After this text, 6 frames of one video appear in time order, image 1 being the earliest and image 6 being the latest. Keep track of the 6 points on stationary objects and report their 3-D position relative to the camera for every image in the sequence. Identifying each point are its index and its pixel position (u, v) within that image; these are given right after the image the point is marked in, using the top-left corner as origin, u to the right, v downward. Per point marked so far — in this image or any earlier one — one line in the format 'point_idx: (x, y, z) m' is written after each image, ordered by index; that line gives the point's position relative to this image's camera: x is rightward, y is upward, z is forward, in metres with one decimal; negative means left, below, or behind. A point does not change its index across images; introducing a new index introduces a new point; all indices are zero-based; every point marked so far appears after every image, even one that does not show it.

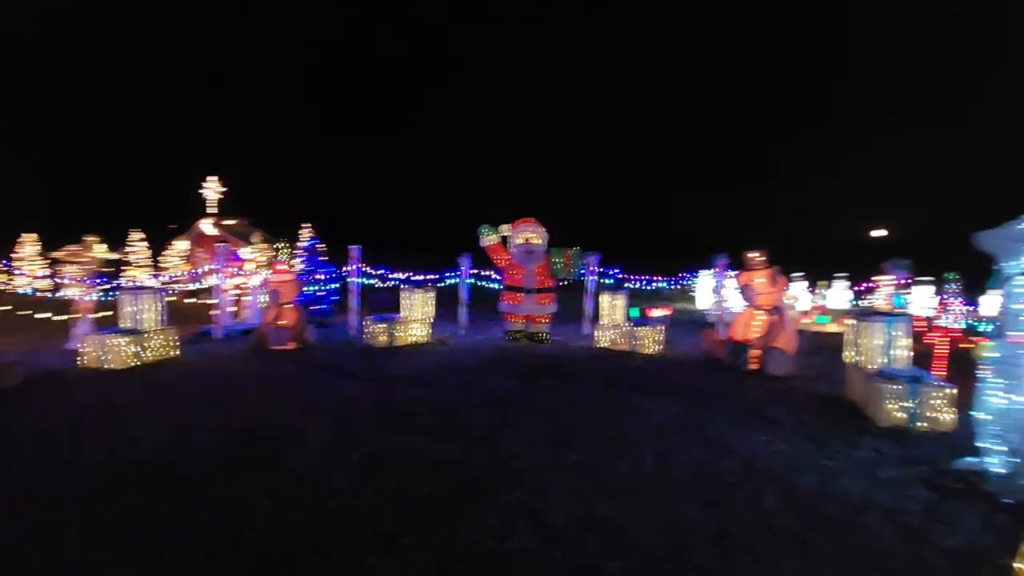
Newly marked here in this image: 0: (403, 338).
0: (-2.7, -1.2, +13.0) m
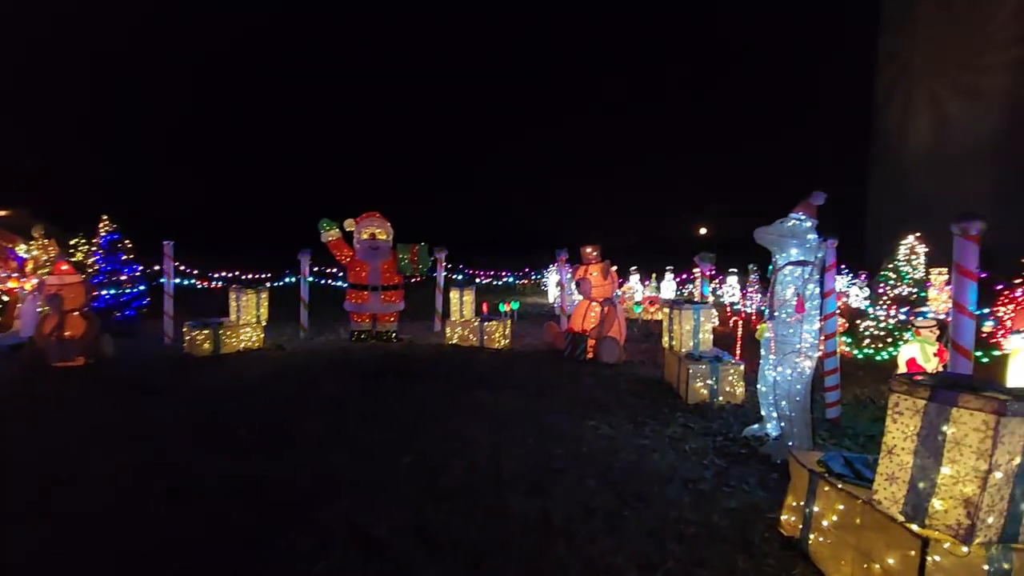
0: (-6.2, -1.3, +11.7) m
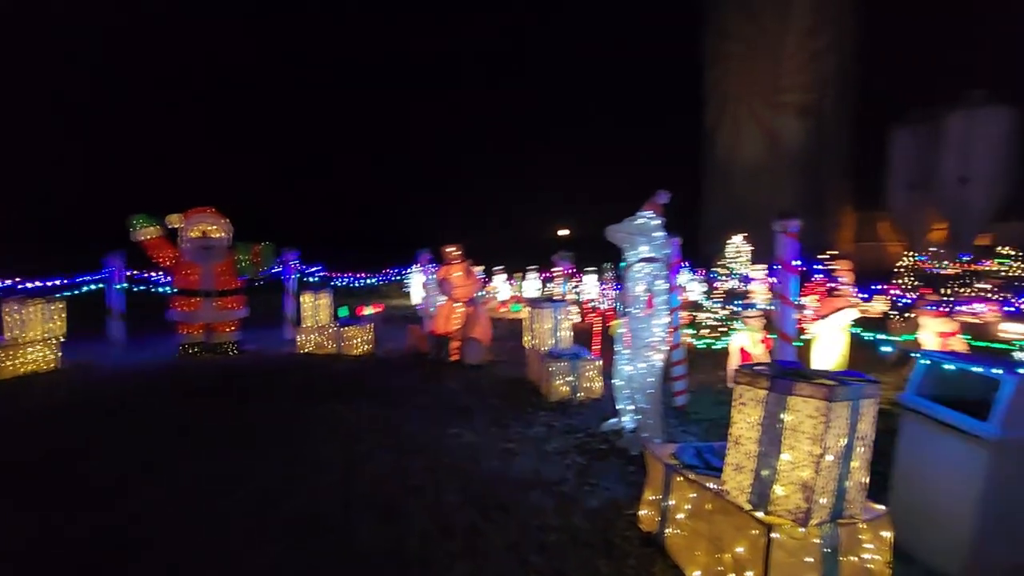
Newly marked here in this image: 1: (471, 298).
0: (-9.0, -1.4, +9.3) m
1: (-0.9, -0.2, +11.0) m
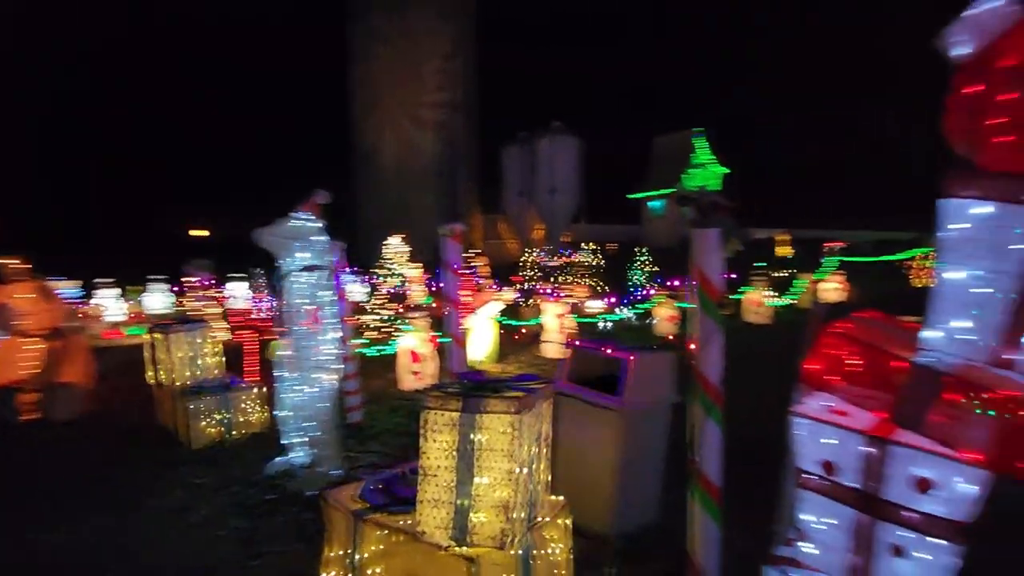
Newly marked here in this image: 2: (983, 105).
0: (-12.3, -2.3, +1.7) m
1: (-6.8, -0.6, +7.8) m
2: (+1.6, +0.6, +1.8) m
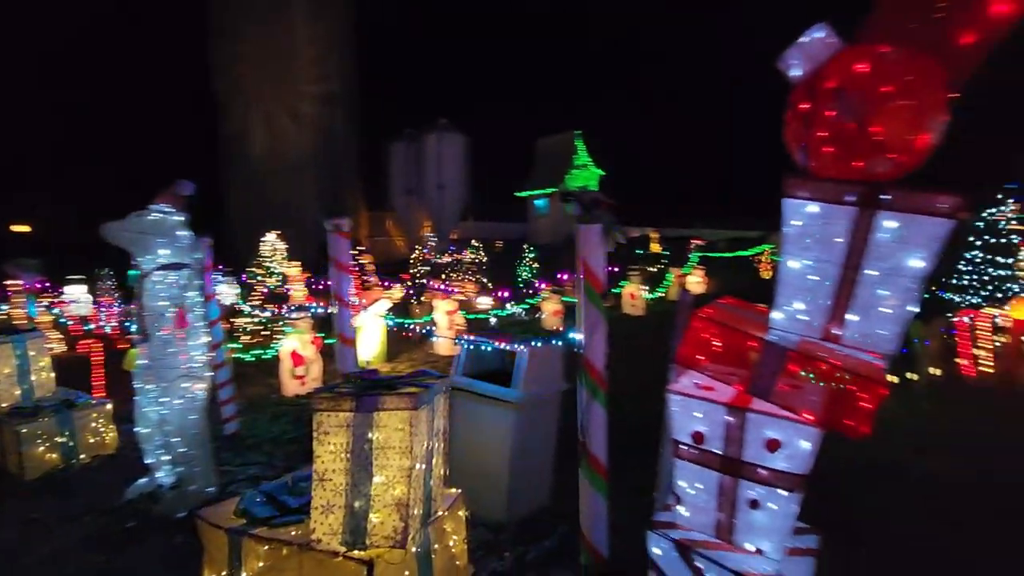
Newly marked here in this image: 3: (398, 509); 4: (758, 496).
0: (-12.3, -2.5, -0.9) m
1: (-8.3, -0.7, +6.2) m
2: (+1.2, +0.7, +2.1) m
3: (-0.6, -1.2, +2.8) m
4: (+1.1, -0.9, +2.3) m
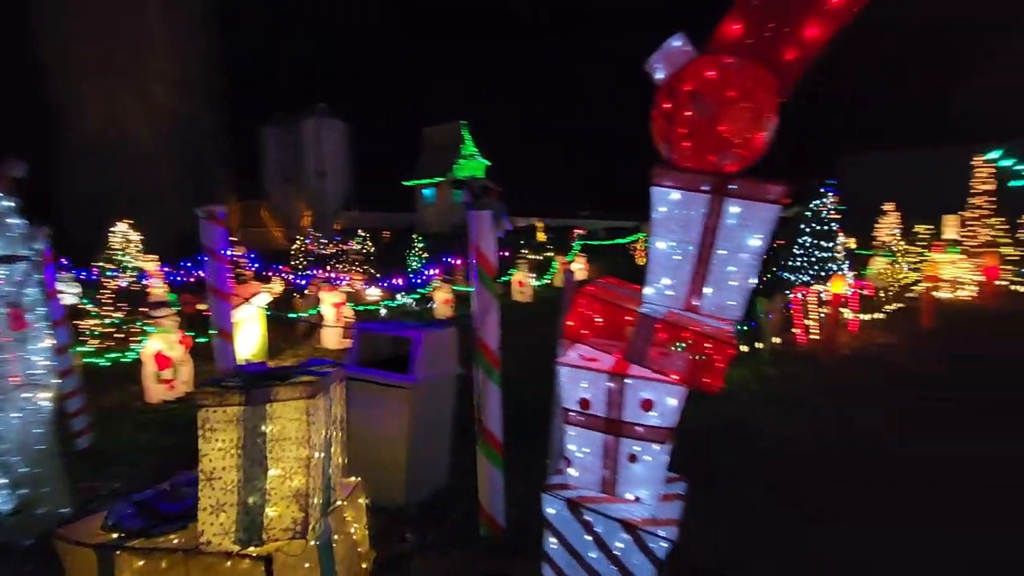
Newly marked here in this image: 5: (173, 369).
0: (-11.8, -2.9, -3.2) m
1: (-9.4, -0.8, +4.5) m
2: (+0.8, +0.8, +2.4) m
3: (-1.1, -1.1, +2.8) m
4: (+0.6, -0.8, +2.7) m
5: (-4.6, -1.1, +7.2) m
